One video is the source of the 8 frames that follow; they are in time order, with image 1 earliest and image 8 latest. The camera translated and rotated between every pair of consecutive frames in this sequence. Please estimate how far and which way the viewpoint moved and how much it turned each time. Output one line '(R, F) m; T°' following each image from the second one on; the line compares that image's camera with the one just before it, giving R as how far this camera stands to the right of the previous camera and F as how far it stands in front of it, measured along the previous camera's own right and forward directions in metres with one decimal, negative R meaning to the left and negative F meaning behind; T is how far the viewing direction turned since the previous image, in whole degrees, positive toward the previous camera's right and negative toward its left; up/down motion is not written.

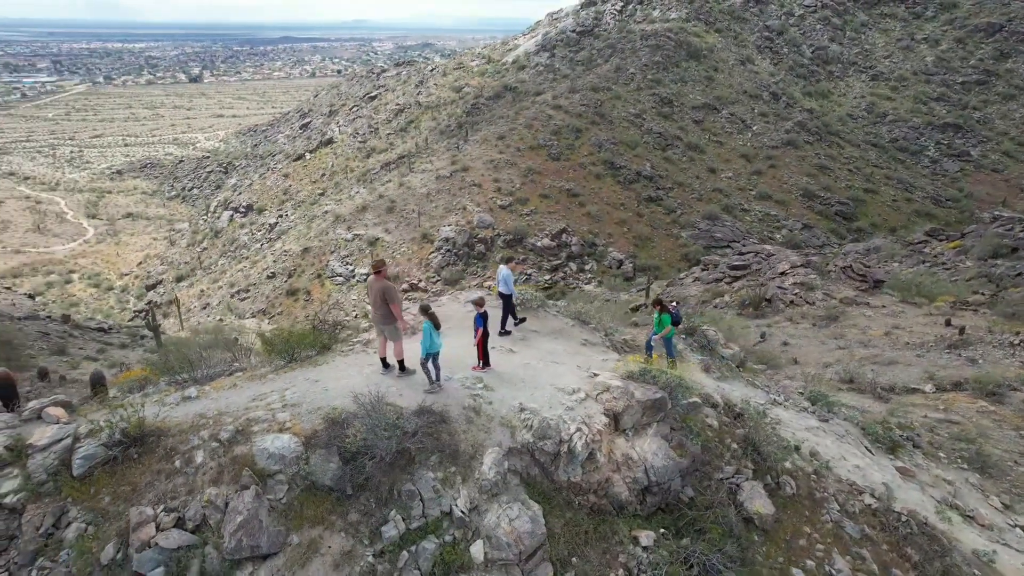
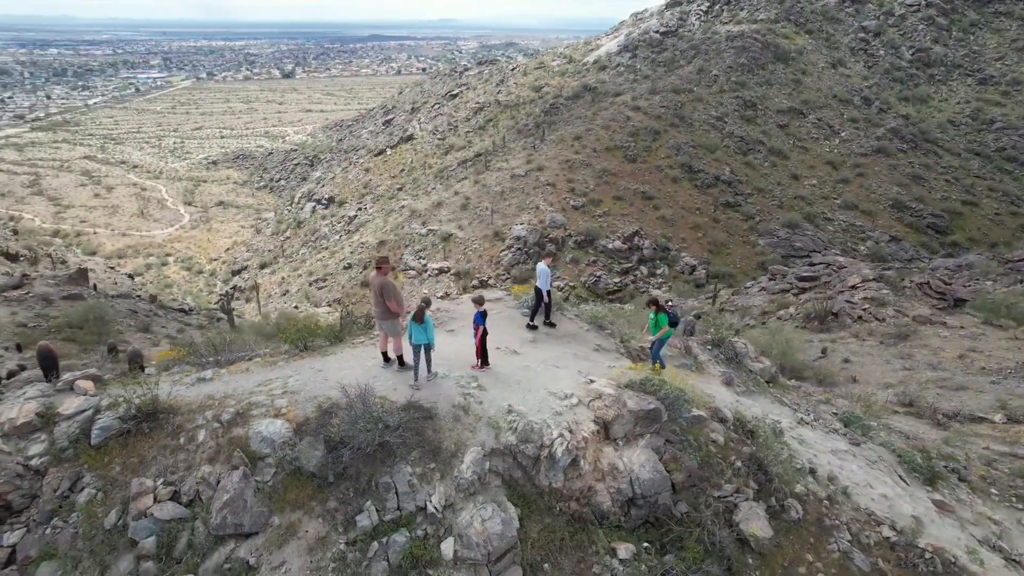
(+0.6, 0.0) m; -6°
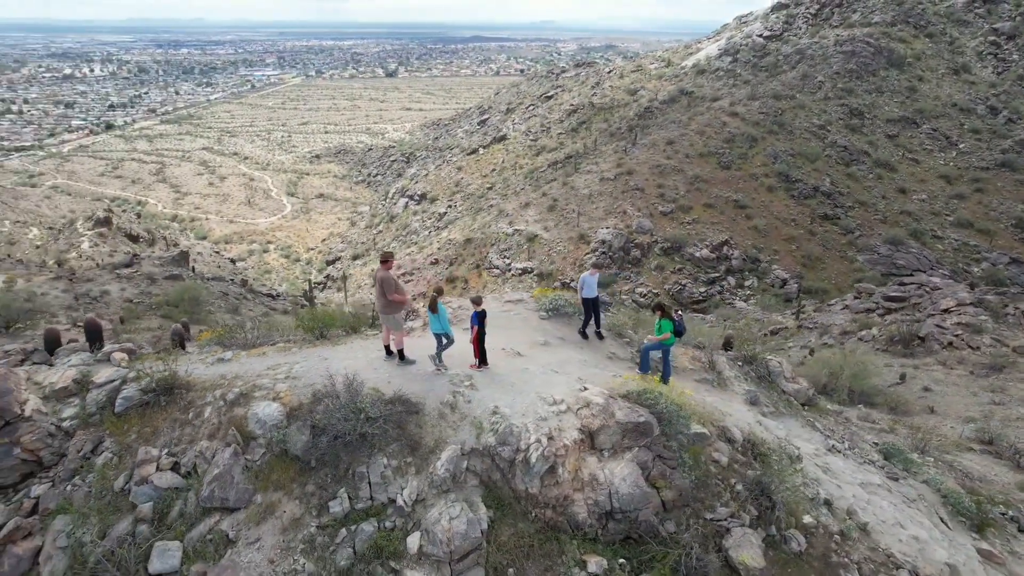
(+0.8, +0.1) m; -8°
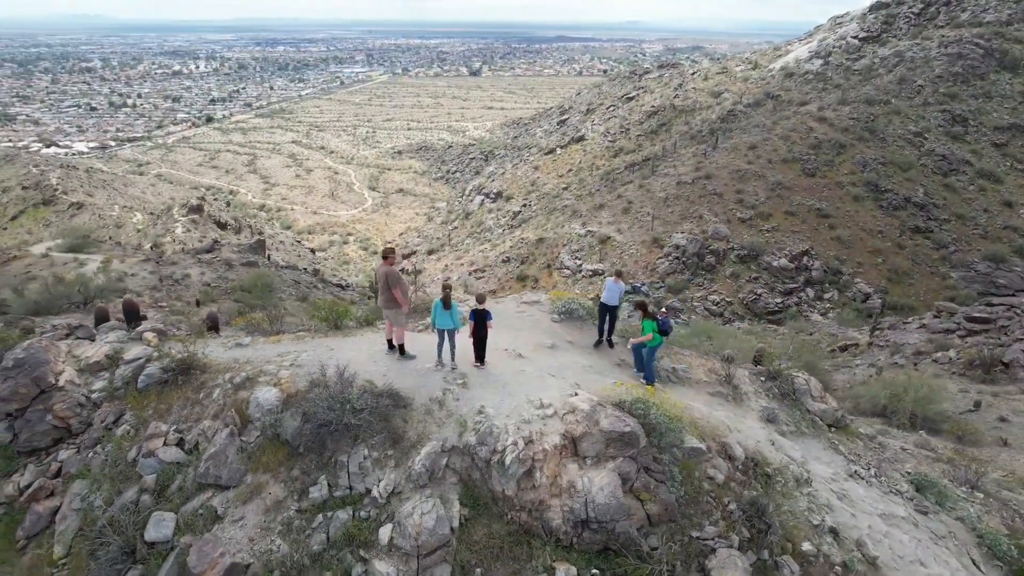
(+0.7, 0.0) m; -6°
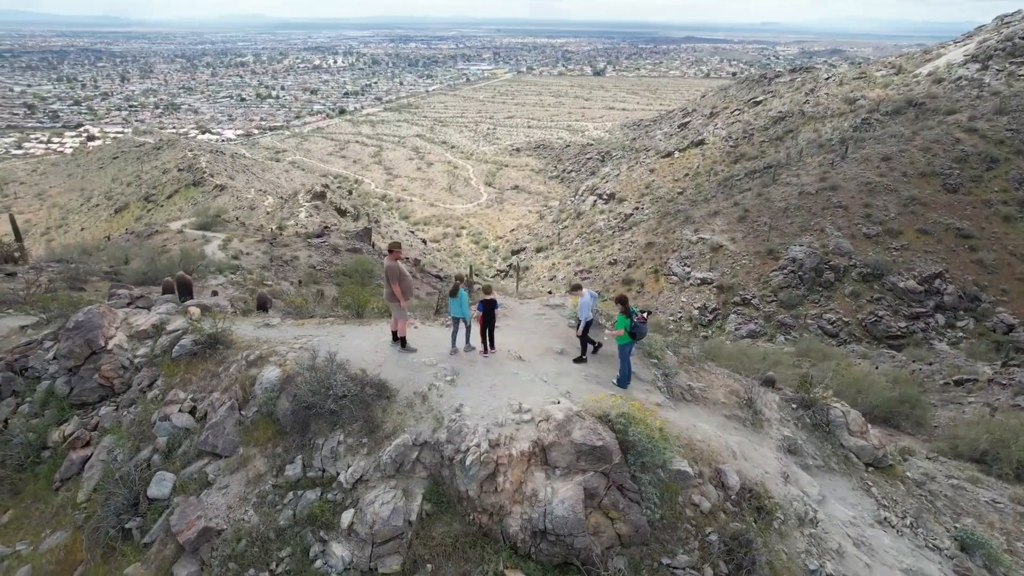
(+1.0, +0.1) m; -10°
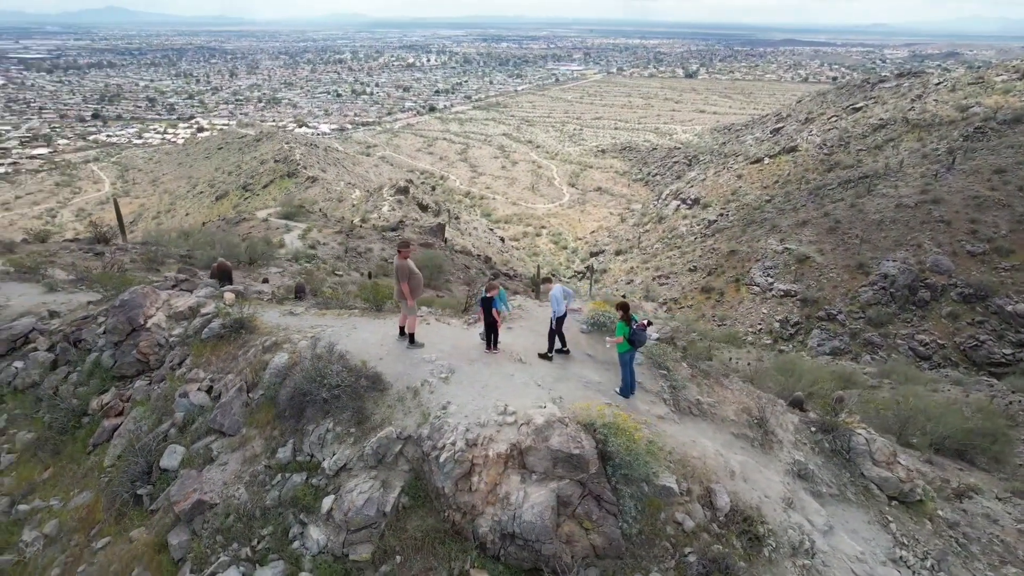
(+0.7, 0.0) m; -7°
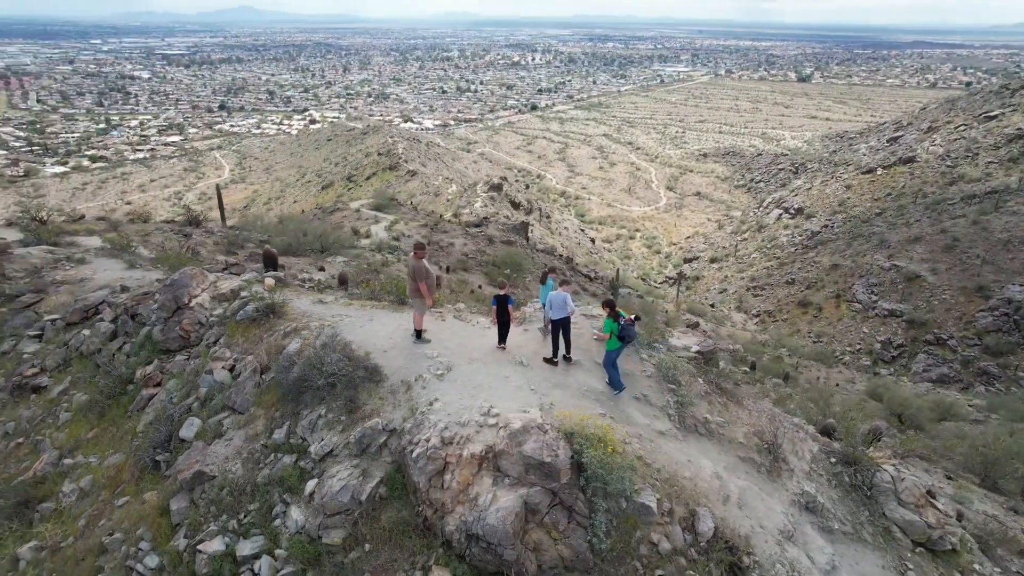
(+0.8, +0.1) m; -8°
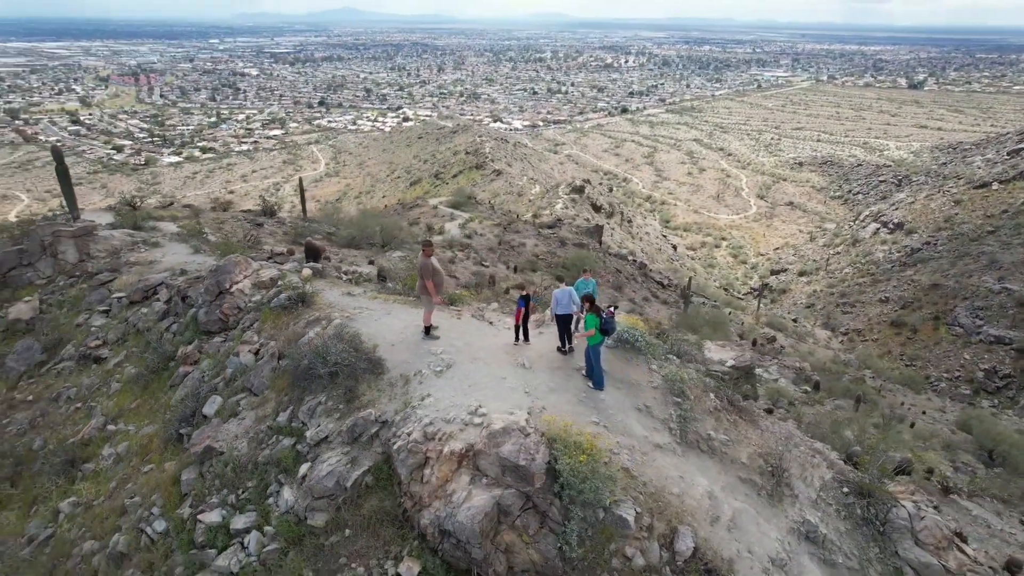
(+0.7, 0.0) m; -7°
